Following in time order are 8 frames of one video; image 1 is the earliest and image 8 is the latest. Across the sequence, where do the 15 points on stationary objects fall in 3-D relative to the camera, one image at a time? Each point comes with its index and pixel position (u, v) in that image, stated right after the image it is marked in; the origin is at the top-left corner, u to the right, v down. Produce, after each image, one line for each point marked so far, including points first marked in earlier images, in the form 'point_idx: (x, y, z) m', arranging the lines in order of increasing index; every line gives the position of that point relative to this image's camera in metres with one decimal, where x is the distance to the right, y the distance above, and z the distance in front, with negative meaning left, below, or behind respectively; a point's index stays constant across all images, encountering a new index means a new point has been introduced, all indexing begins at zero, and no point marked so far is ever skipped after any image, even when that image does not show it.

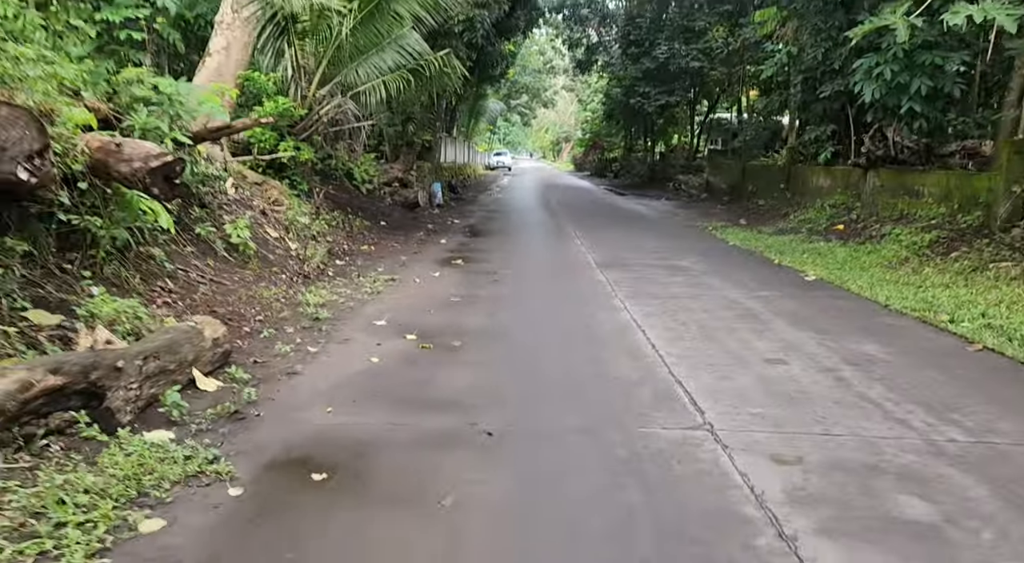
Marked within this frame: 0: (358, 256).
0: (-2.2, +0.3, +10.2) m
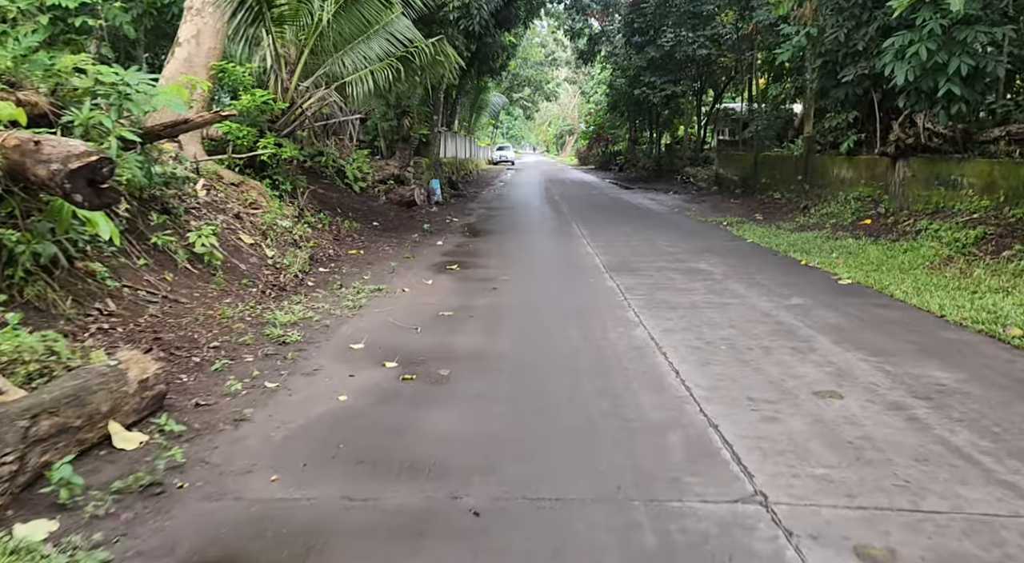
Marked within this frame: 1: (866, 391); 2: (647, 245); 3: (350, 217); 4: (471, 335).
0: (-2.2, +0.2, +9.3) m
1: (+2.1, -0.6, +4.2) m
2: (+2.1, +0.6, +11.1) m
3: (-2.8, +1.1, +12.3) m
4: (-0.3, -0.4, +5.8) m
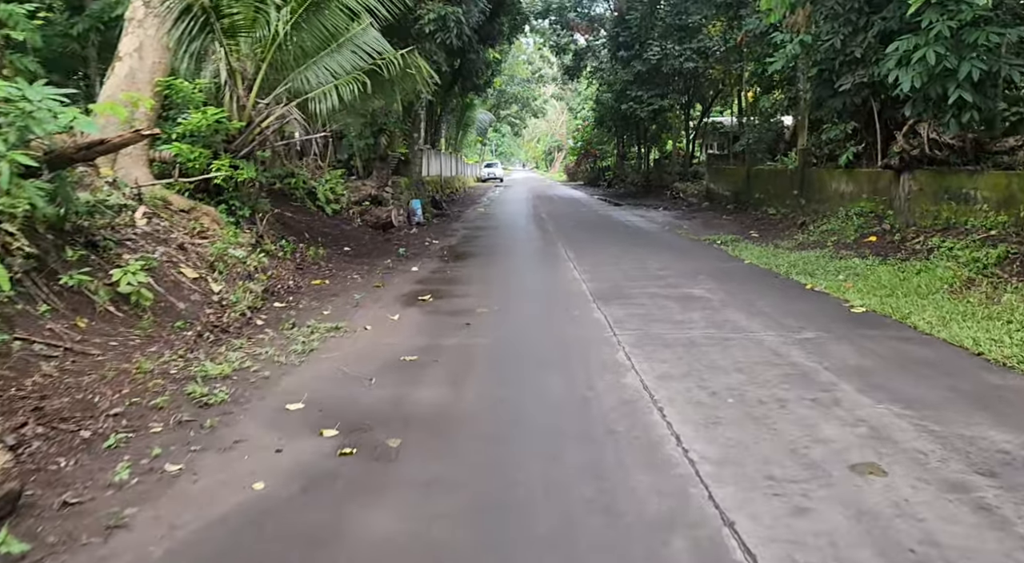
0: (-2.4, -0.2, +8.4) m
1: (+1.9, -0.9, +3.4) m
2: (+1.8, +0.2, +10.3) m
3: (-3.1, +0.6, +11.4) m
4: (-0.5, -0.7, +5.0) m
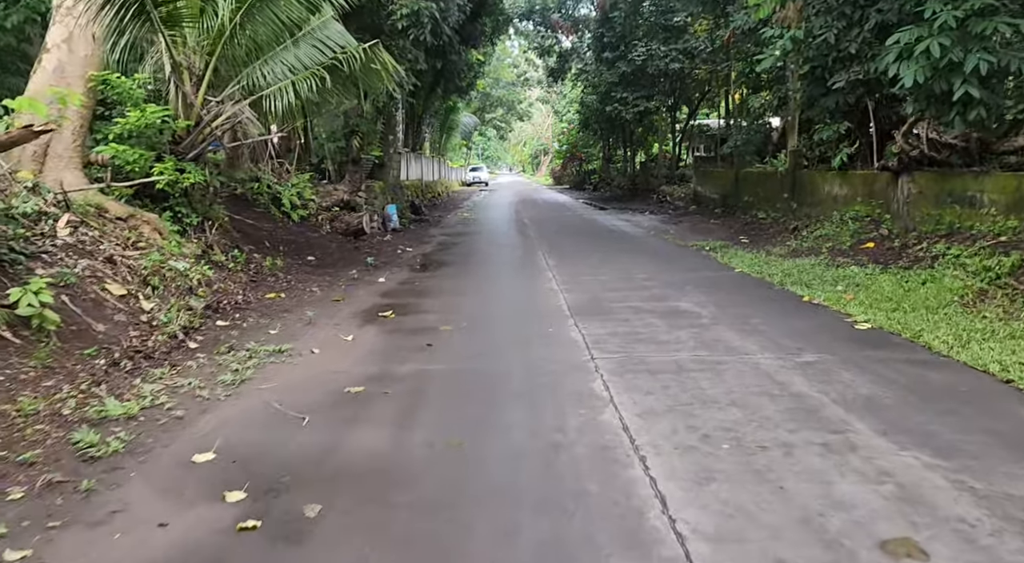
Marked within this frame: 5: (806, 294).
0: (-2.7, -0.3, +7.6) m
1: (+1.7, -1.0, +2.7) m
2: (+1.4, +0.1, +9.6) m
3: (-3.4, +0.4, +10.6) m
4: (-0.8, -0.8, +4.2) m
5: (+3.2, -0.1, +7.8) m
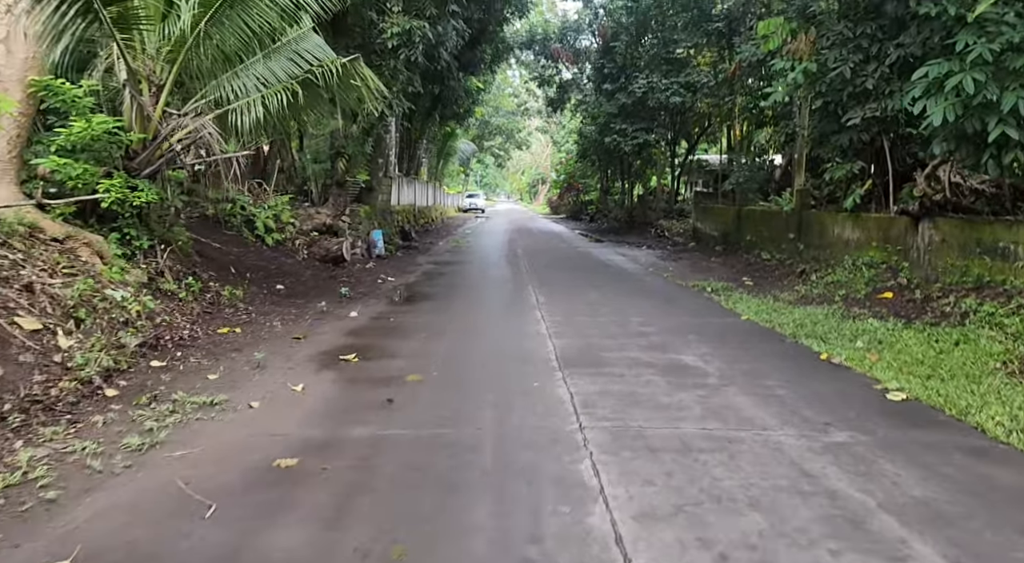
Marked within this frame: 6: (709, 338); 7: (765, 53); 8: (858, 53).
0: (-2.9, -0.6, +6.7) m
1: (+1.5, -1.2, +1.8) m
2: (+1.2, -0.5, +8.7) m
3: (-3.6, 0.0, +9.7) m
4: (-1.0, -1.1, +3.3) m
5: (+3.0, -0.7, +7.0) m
6: (+2.1, -0.6, +7.6) m
7: (+4.5, +4.0, +12.7) m
8: (+4.7, +3.1, +9.9) m
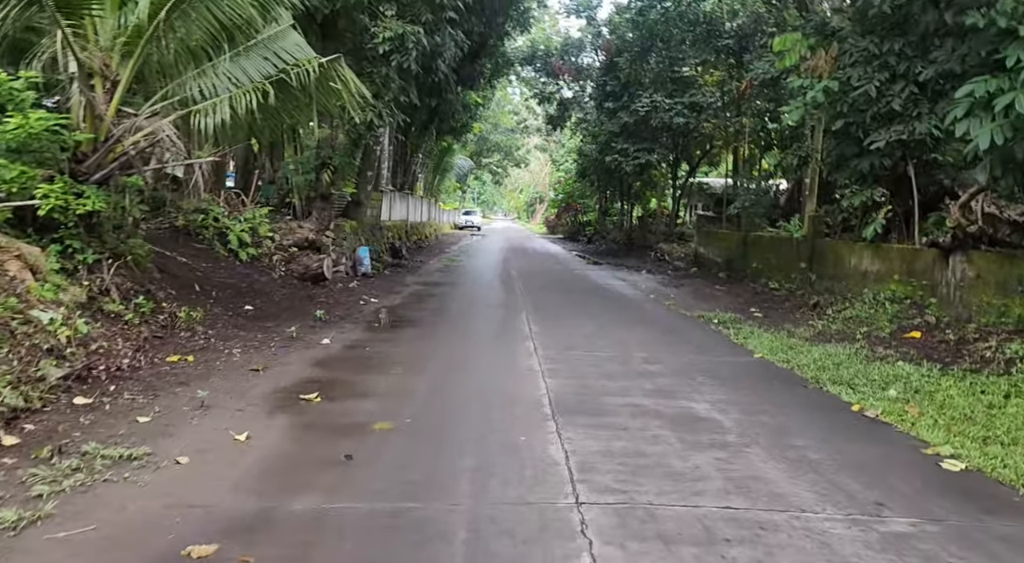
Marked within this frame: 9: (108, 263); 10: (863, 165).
0: (-3.0, -0.8, +5.8) m
1: (+1.4, -1.4, +0.9) m
2: (+1.1, -0.8, +7.8) m
3: (-3.7, -0.2, +8.8) m
4: (-1.1, -1.2, +2.4) m
5: (+2.9, -1.0, +6.1) m
6: (+2.0, -0.9, +6.7) m
7: (+4.4, +3.5, +12.0) m
8: (+4.7, +2.7, +9.2) m
9: (-4.2, +0.2, +7.5) m
10: (+4.9, +1.6, +10.2) m
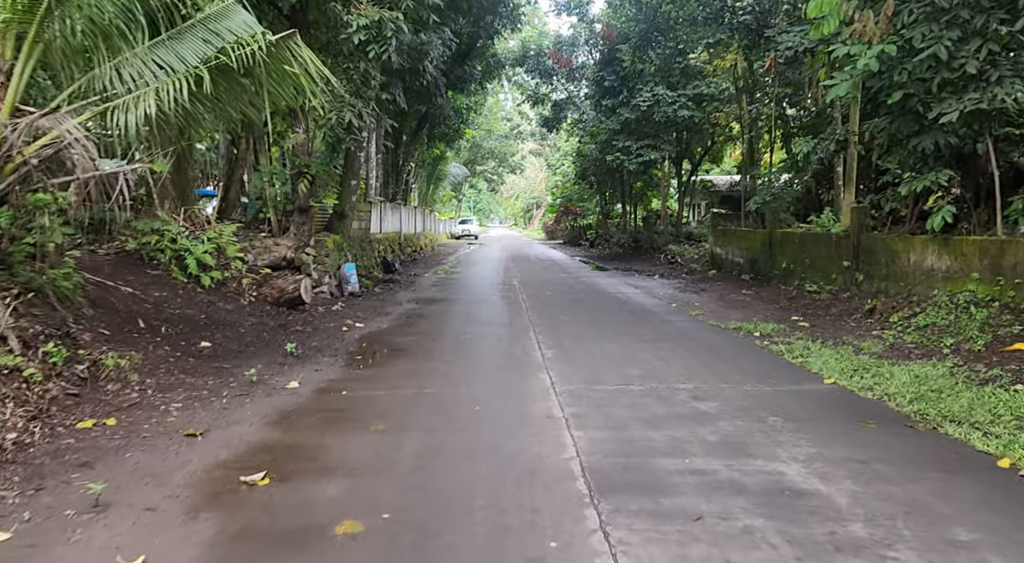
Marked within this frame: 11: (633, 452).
0: (-2.9, -1.1, +4.3) m
1: (+1.5, -1.5, -0.7) m
2: (+1.2, -1.0, +6.2) m
3: (-3.6, -0.6, +7.3) m
4: (-0.9, -1.4, +0.8) m
5: (+3.0, -1.1, +4.5) m
6: (+2.1, -1.0, +5.2) m
7: (+4.4, +3.5, +10.5) m
8: (+4.7, +2.7, +7.7) m
9: (-4.1, -0.2, +5.9) m
10: (+4.9, +1.6, +8.6) m
11: (+0.8, -1.1, +4.7) m
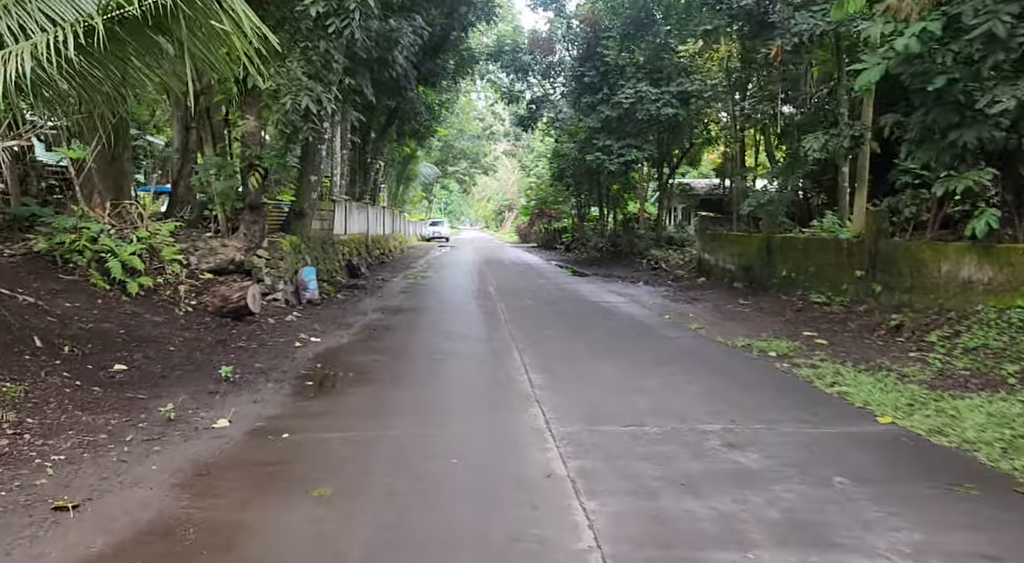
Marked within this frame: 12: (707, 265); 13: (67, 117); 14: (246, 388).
0: (-2.9, -1.2, +2.8) m
1: (+1.7, -1.6, -1.9) m
2: (+1.1, -1.1, +5.0) m
3: (-3.8, -0.7, +5.8) m
4: (-0.8, -1.5, -0.5) m
5: (+3.0, -1.2, +3.3) m
6: (+2.0, -1.1, +4.0) m
7: (+4.1, +3.3, +9.3) m
8: (+4.5, +2.5, +6.6) m
9: (-4.2, -0.2, +4.5) m
10: (+4.8, +1.5, +7.5) m
11: (+0.8, -1.2, +3.4) m
12: (+4.8, +0.4, +17.6) m
13: (-3.4, +1.3, +5.8) m
14: (-2.3, -0.9, +6.4) m
